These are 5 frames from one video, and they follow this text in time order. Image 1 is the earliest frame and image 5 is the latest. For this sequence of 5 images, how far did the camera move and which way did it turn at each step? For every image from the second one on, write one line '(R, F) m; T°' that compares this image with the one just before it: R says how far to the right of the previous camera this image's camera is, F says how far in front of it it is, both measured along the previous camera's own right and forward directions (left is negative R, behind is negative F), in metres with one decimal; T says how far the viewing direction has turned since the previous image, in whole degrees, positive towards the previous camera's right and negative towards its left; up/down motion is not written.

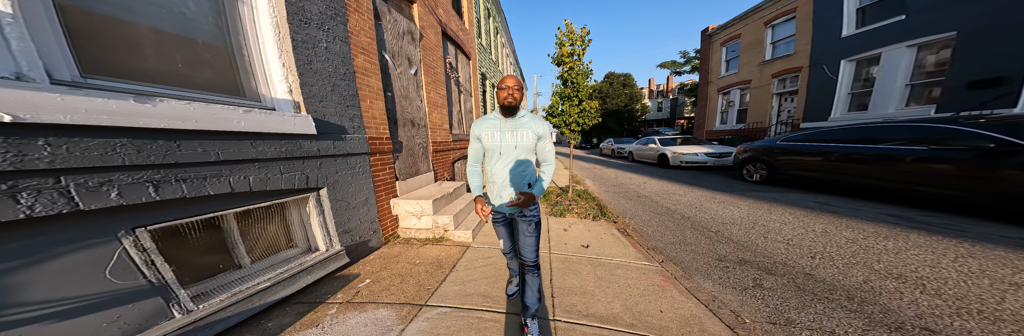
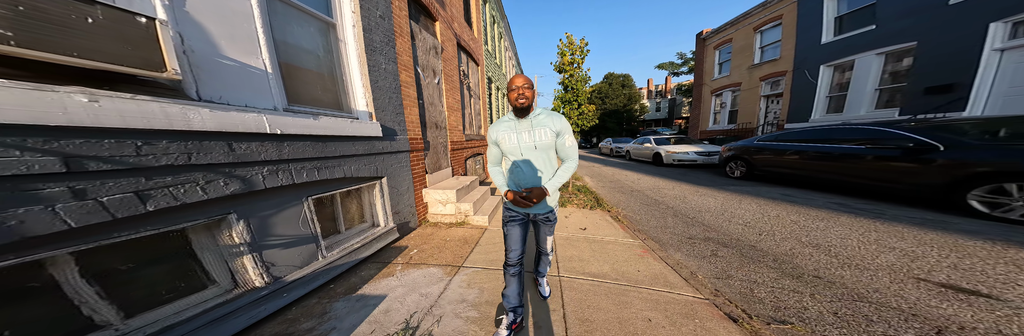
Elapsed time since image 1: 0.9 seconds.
(-0.2, -0.7) m; 0°
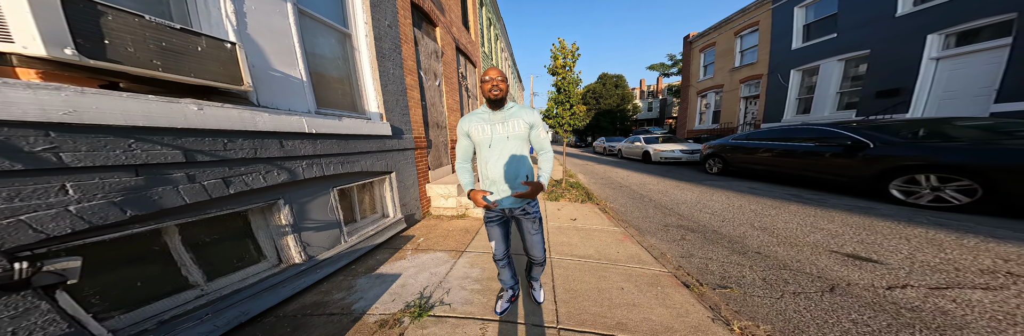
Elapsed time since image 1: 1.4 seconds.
(-0.1, -0.3) m; +2°
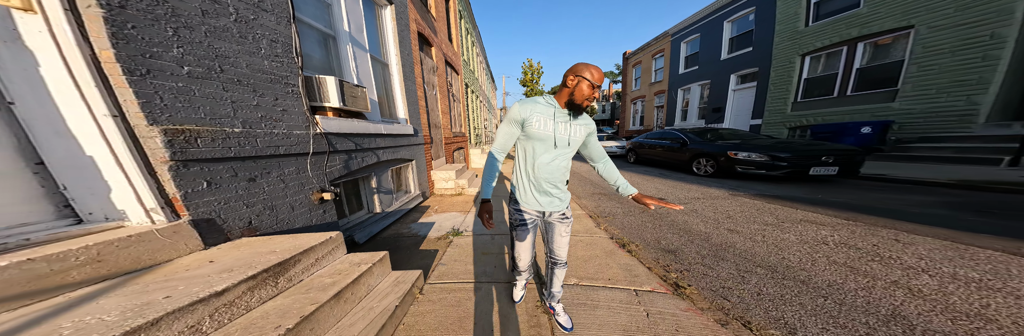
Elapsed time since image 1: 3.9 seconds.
(-0.6, -1.7) m; +13°
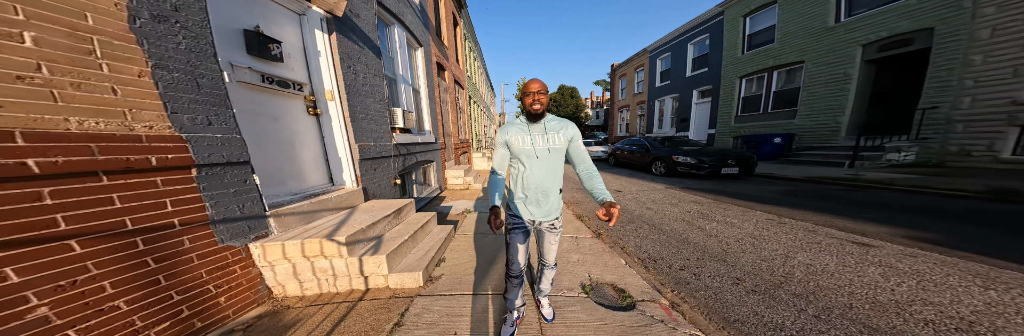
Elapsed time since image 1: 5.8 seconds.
(+0.1, -1.6) m; +1°
